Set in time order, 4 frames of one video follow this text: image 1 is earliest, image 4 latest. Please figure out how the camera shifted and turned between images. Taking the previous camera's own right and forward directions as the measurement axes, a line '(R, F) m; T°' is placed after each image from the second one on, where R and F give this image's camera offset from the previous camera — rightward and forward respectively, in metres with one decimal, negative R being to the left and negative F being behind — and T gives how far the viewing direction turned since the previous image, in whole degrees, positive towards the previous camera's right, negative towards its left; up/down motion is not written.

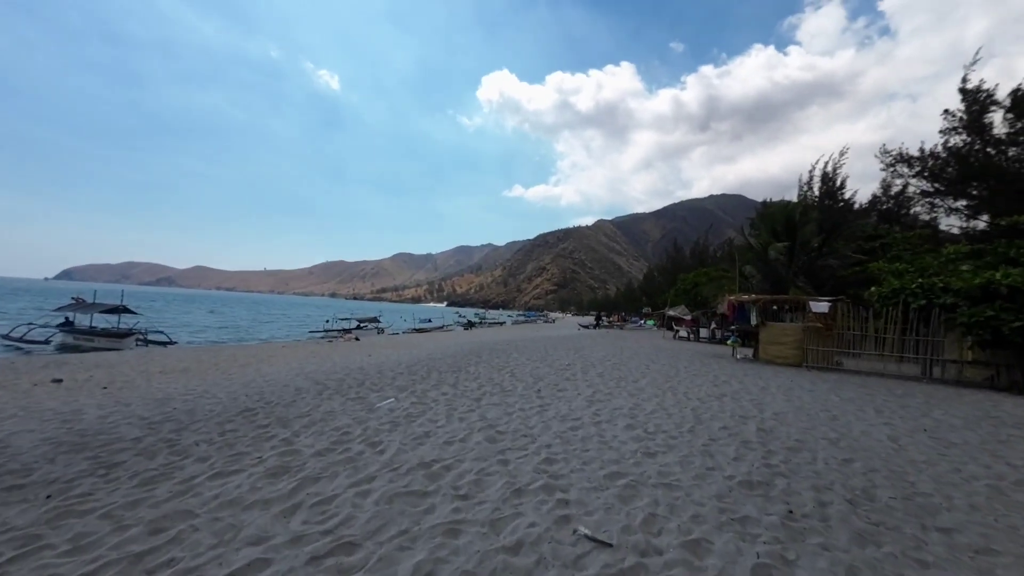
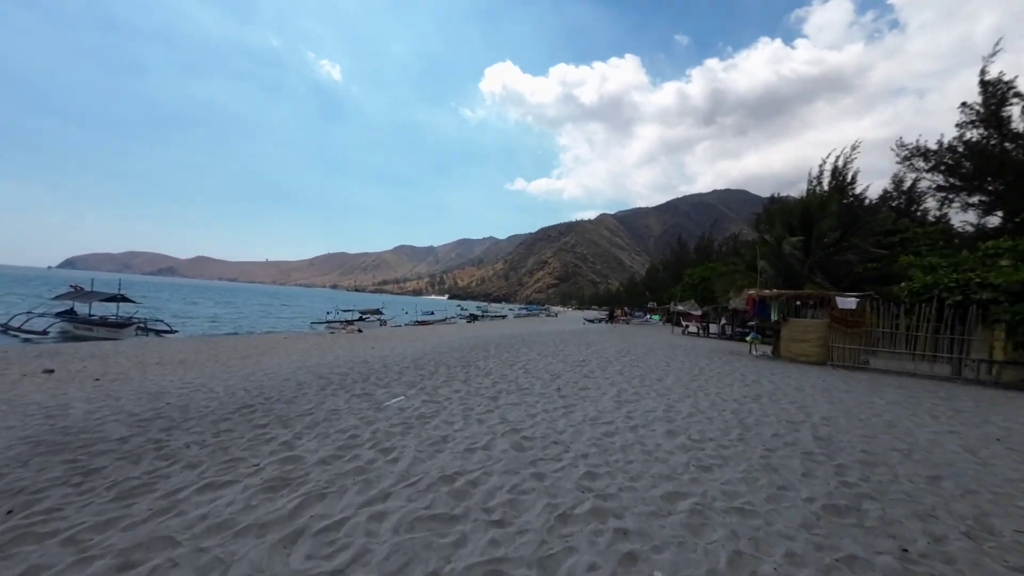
(-0.4, +0.7) m; 0°
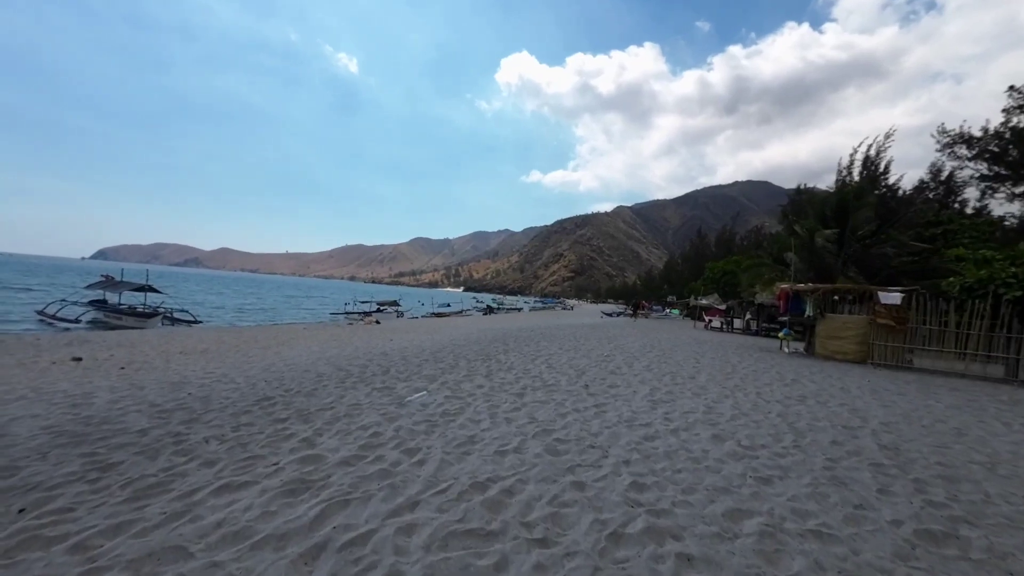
(-0.2, +0.4) m; -2°
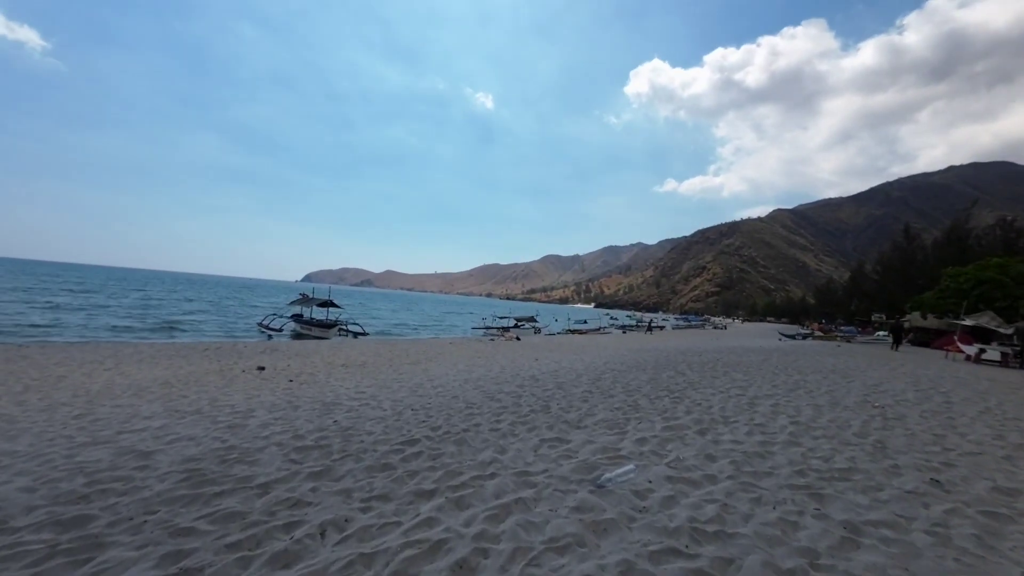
(-1.4, +2.5) m; -19°
